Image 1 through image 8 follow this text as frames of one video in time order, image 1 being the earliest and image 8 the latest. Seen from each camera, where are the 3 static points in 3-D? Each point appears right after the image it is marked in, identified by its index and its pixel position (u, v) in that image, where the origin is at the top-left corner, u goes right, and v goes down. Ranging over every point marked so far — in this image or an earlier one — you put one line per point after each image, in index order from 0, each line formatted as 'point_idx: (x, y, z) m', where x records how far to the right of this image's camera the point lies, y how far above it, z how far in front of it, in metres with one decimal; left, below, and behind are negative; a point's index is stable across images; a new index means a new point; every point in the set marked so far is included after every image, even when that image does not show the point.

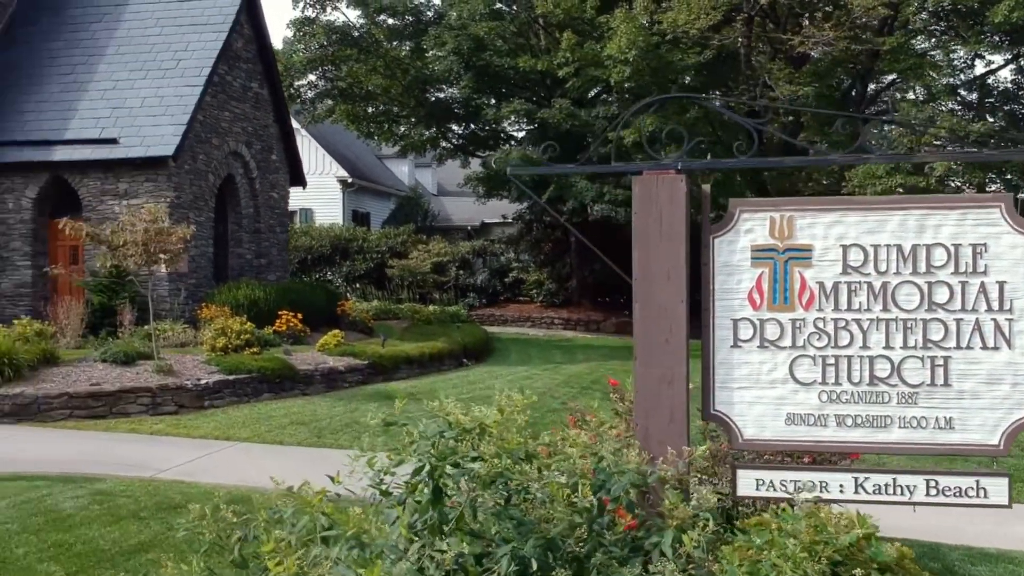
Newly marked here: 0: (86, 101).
0: (-6.9, +3.0, +15.9) m
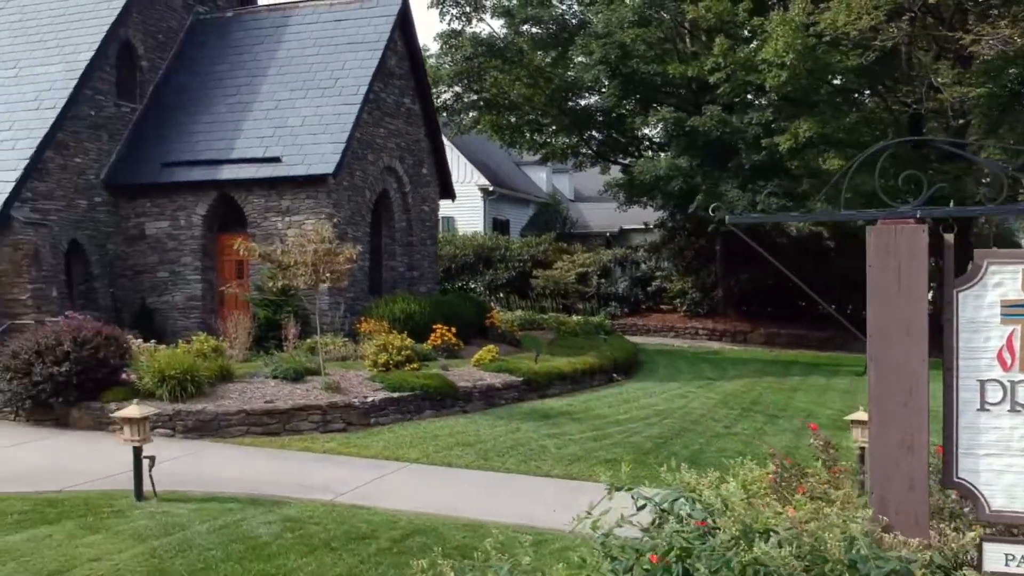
0: (-4.4, +2.8, +16.5) m
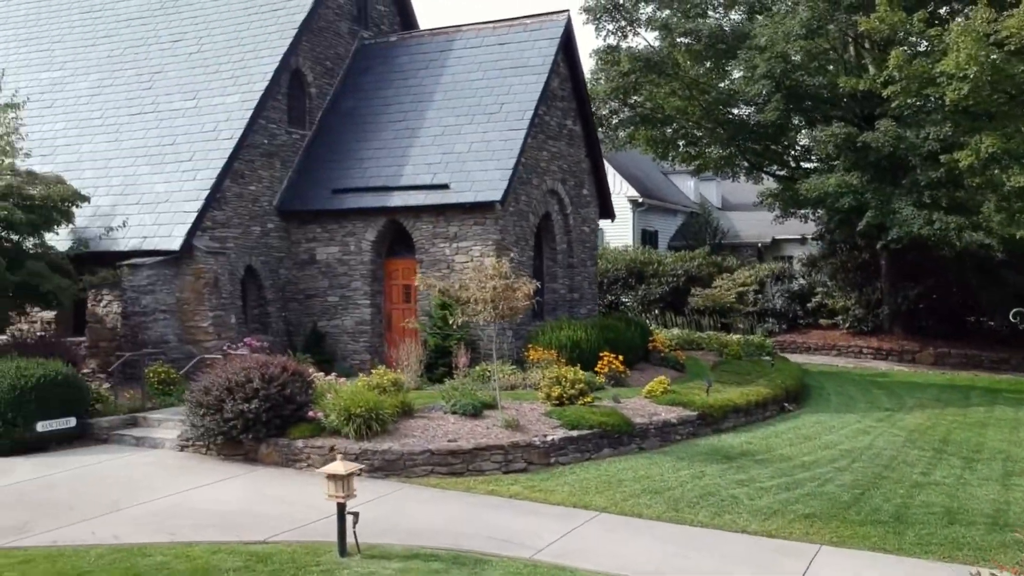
0: (-1.6, +2.4, +16.7) m
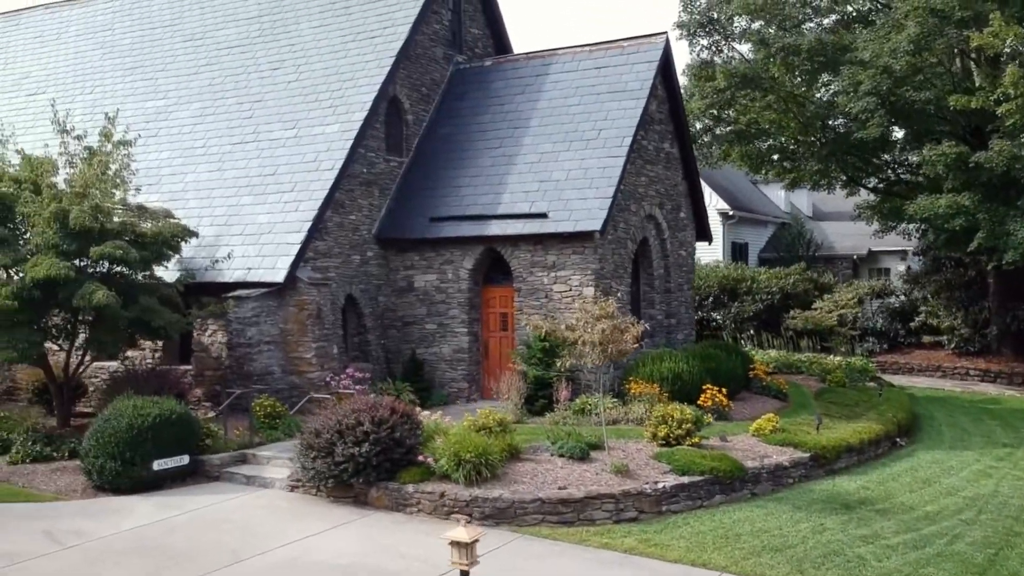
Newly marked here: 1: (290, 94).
0: (+0.1, +1.9, +16.6) m
1: (-4.1, +3.5, +18.0) m
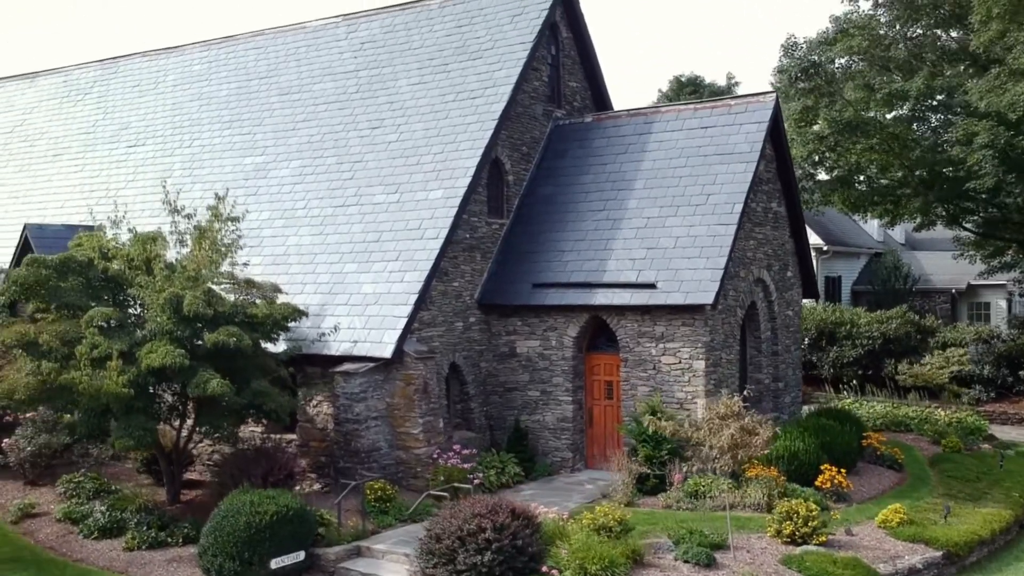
0: (+1.8, +0.8, +16.2) m
1: (-2.2, +2.4, +17.9) m
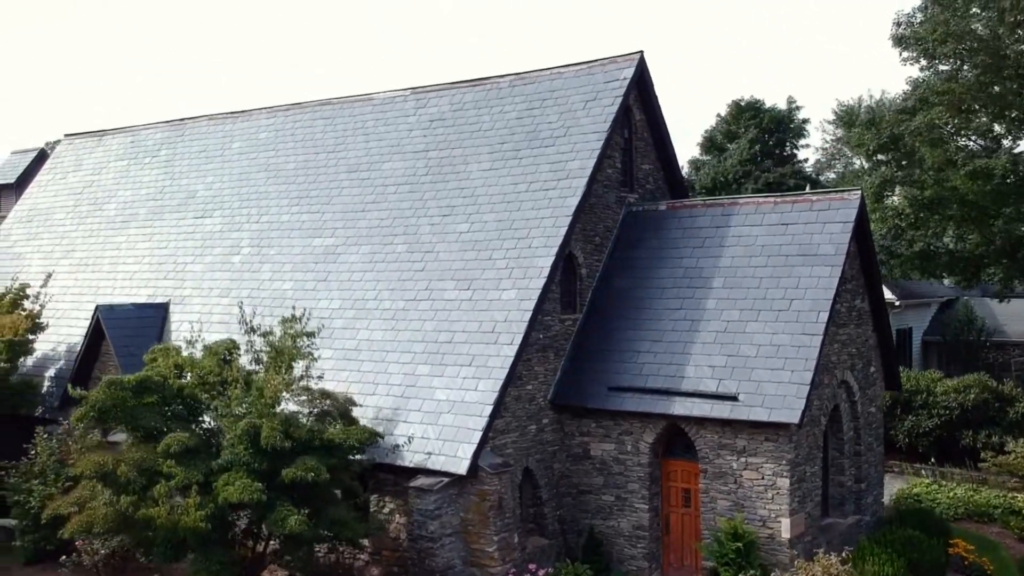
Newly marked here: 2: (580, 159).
0: (+3.0, -0.9, +15.8) m
1: (-0.9, +0.7, +17.6) m
2: (+1.2, +2.3, +17.5) m
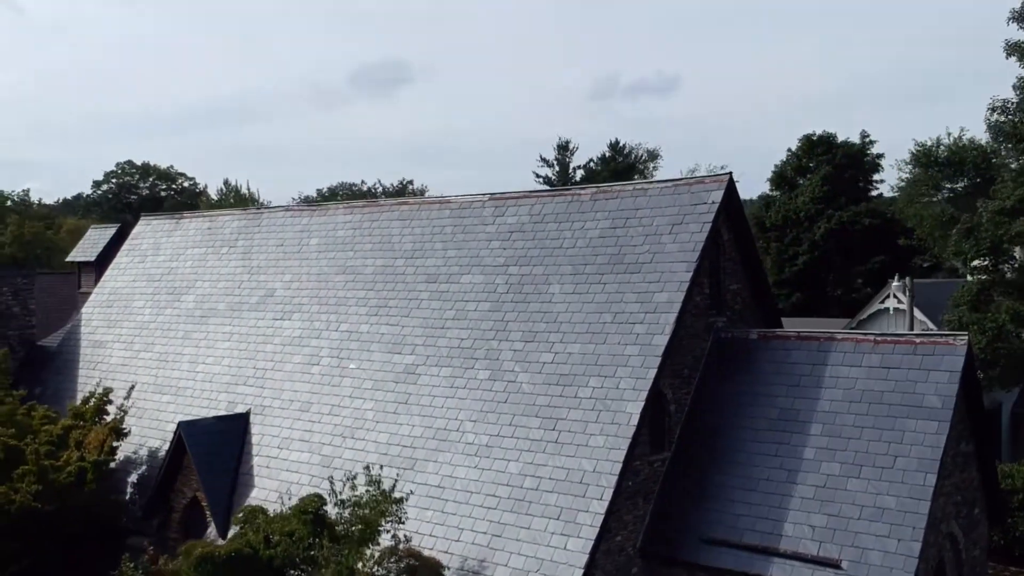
0: (+4.4, -3.3, +15.2) m
1: (+0.6, -1.6, +17.2) m
2: (+2.7, 0.0, +17.0) m
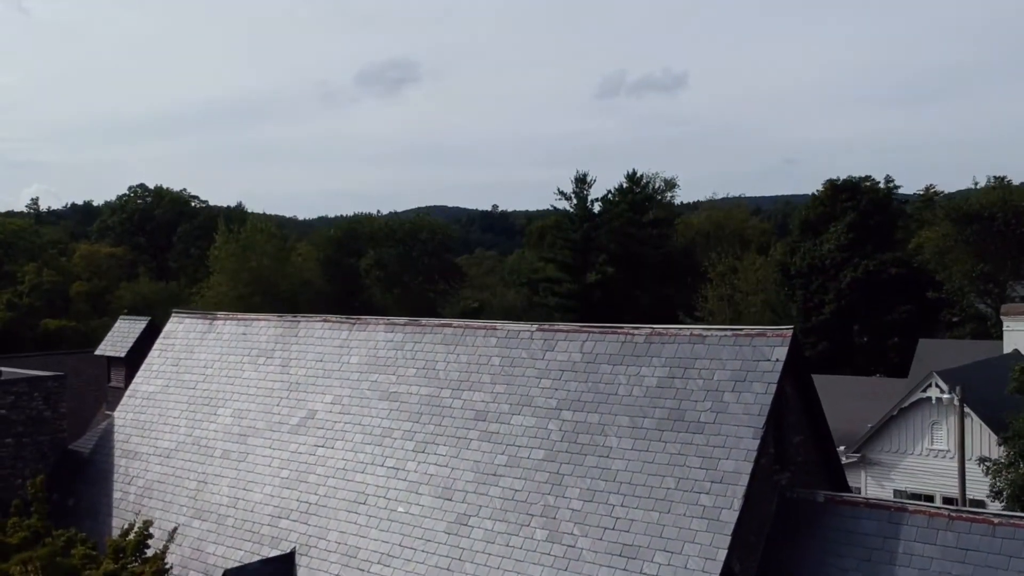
0: (+5.5, -6.1, +14.6) m
1: (+1.6, -4.5, +16.7) m
2: (+3.7, -2.9, +16.5) m
